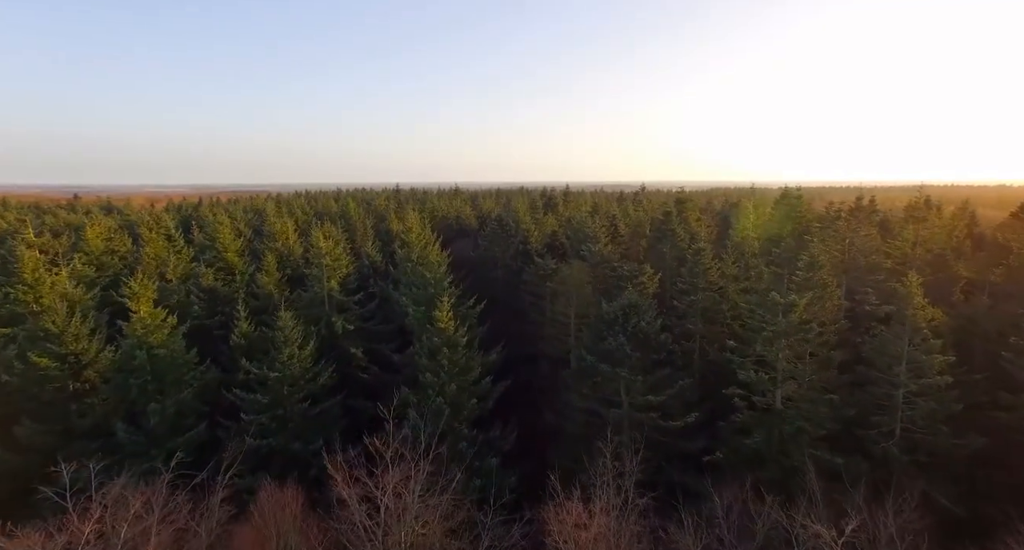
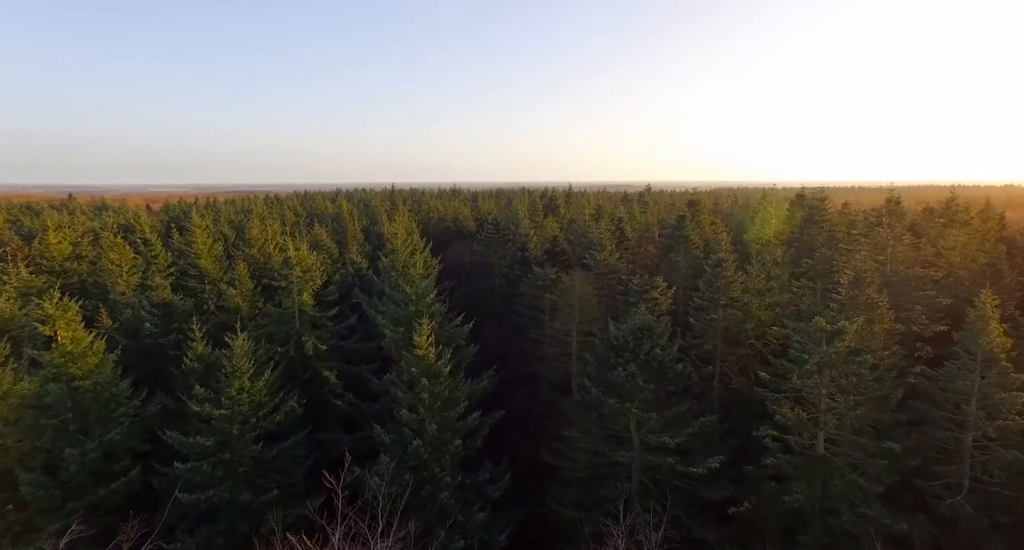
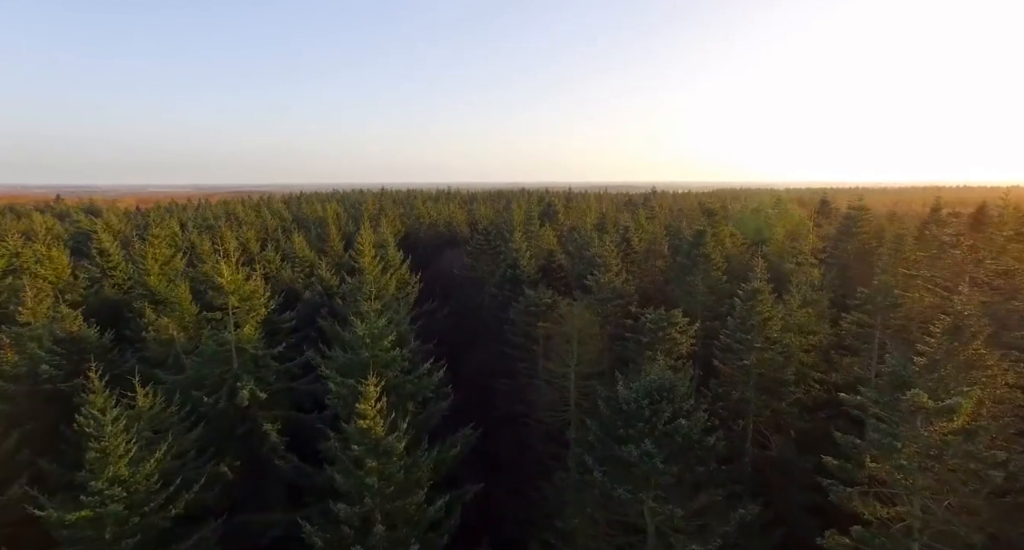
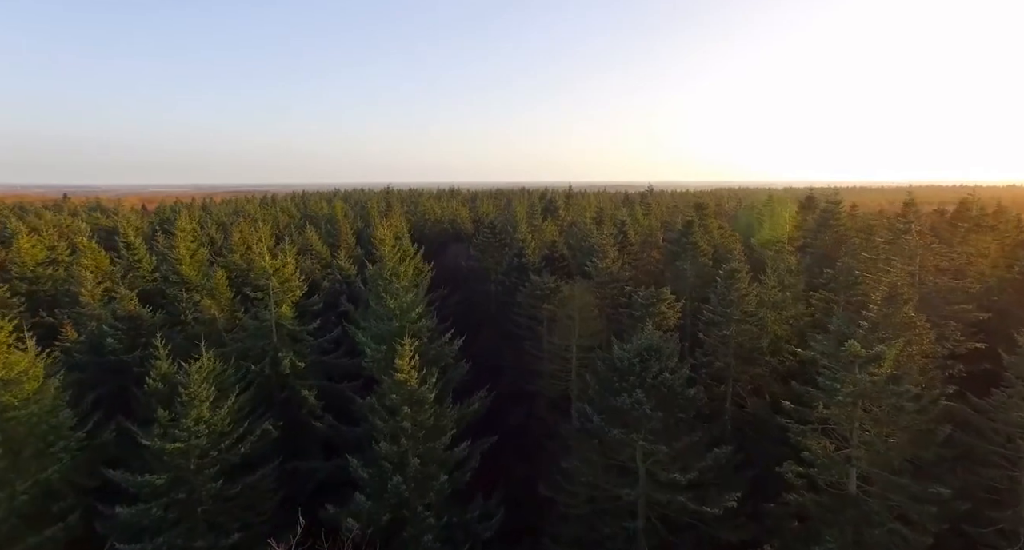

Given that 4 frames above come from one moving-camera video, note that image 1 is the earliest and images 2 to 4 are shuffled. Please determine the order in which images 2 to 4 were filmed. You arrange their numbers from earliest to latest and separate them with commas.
2, 4, 3
